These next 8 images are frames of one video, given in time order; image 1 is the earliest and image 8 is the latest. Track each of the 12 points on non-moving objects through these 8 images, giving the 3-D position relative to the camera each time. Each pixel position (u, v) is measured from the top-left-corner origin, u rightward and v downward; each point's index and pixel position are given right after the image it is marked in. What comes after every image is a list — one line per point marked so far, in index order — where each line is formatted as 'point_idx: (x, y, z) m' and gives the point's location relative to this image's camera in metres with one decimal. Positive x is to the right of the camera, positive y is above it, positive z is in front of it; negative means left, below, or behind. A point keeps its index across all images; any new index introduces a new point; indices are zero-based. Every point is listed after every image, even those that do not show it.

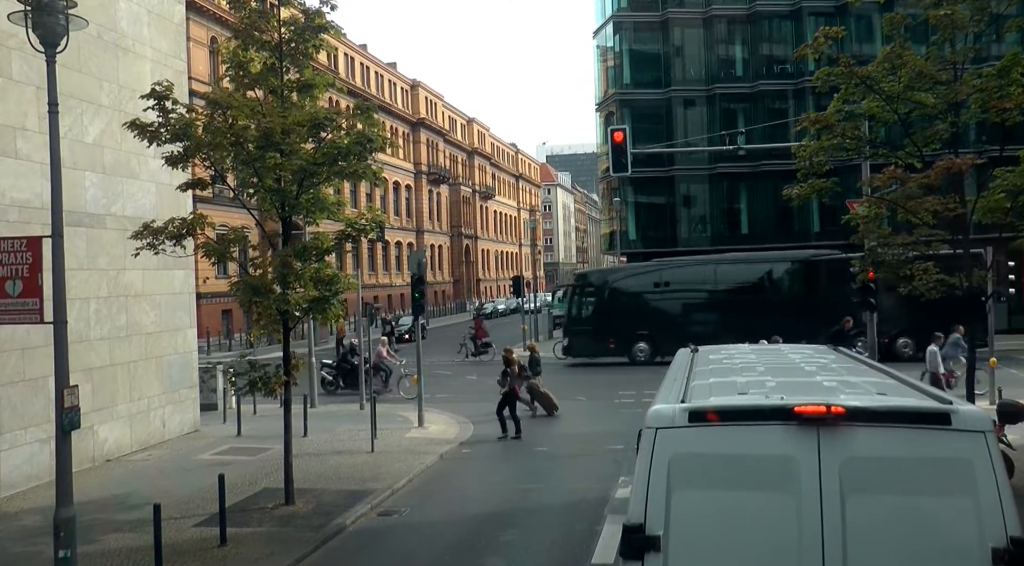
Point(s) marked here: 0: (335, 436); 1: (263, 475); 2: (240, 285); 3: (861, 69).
0: (-3.5, -3.1, +18.1) m
1: (-4.0, -3.1, +14.7) m
2: (-3.7, 0.0, +12.3) m
3: (+4.7, +2.9, +12.2) m
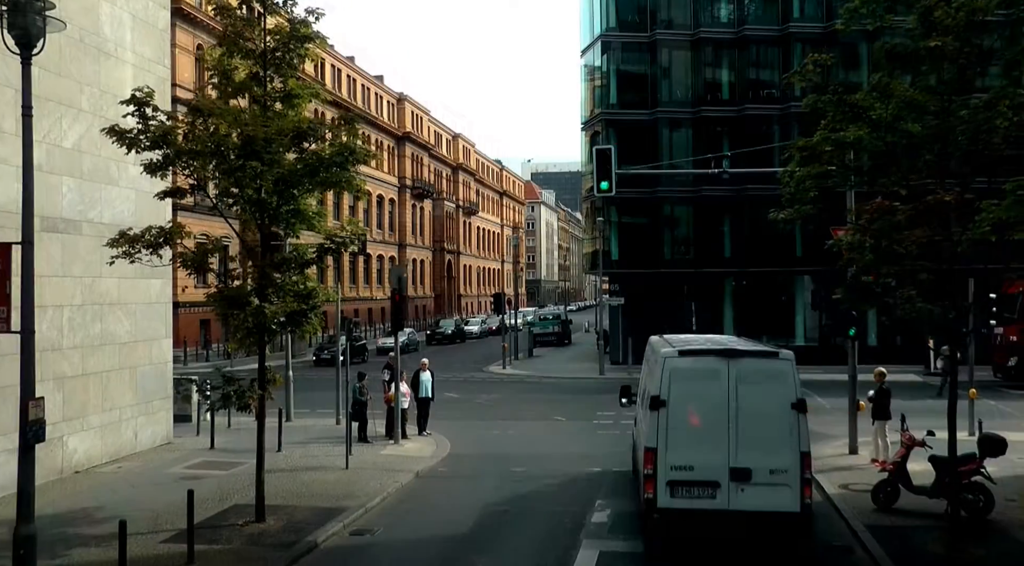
0: (-3.9, -3.3, +17.8) m
1: (-4.4, -3.3, +14.4) m
2: (-3.9, -0.2, +12.0) m
3: (+4.6, +2.5, +12.3) m
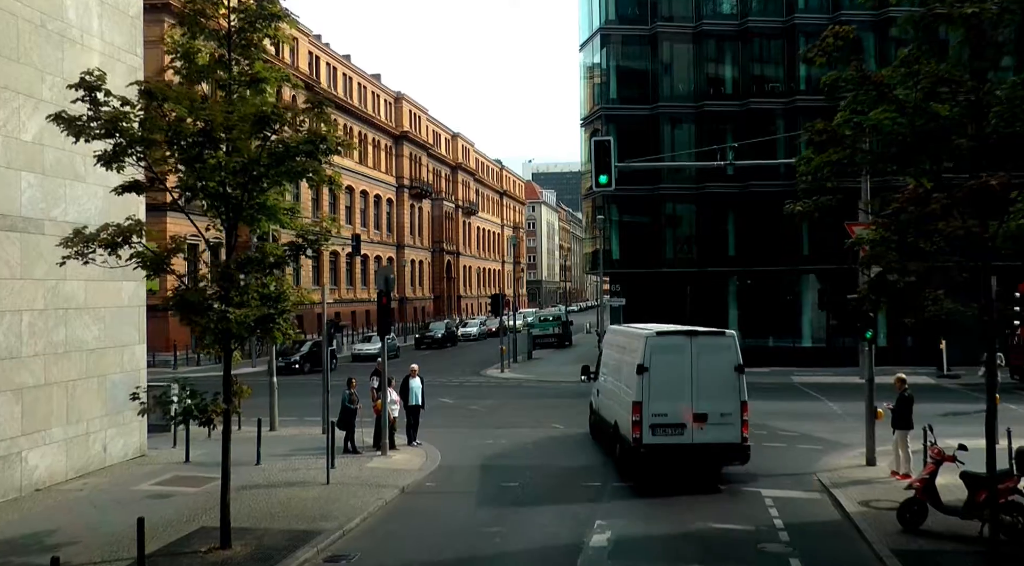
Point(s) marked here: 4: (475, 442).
0: (-4.1, -3.3, +16.7) m
1: (-4.5, -3.3, +13.3) m
2: (-4.1, -0.2, +10.9) m
3: (+4.4, +2.5, +11.1) m
4: (-0.8, -3.4, +19.6) m
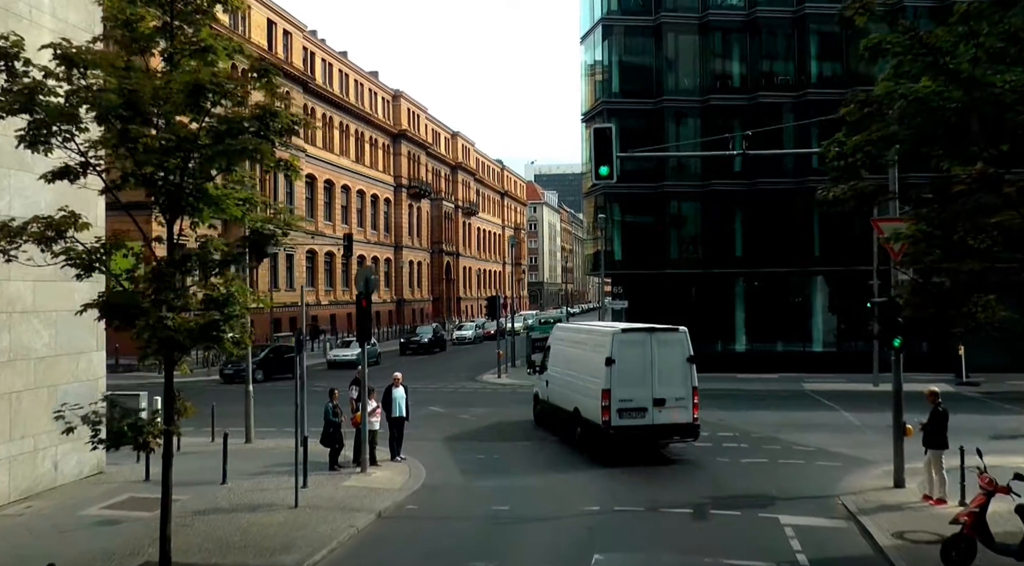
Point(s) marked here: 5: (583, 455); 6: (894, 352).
0: (-4.2, -3.4, +15.2) m
1: (-4.7, -3.3, +11.8) m
2: (-4.2, -0.2, +9.4) m
3: (+4.3, +2.5, +9.6) m
4: (-1.0, -3.4, +18.0) m
5: (+1.4, -3.4, +18.1) m
6: (+6.2, -1.1, +14.7) m
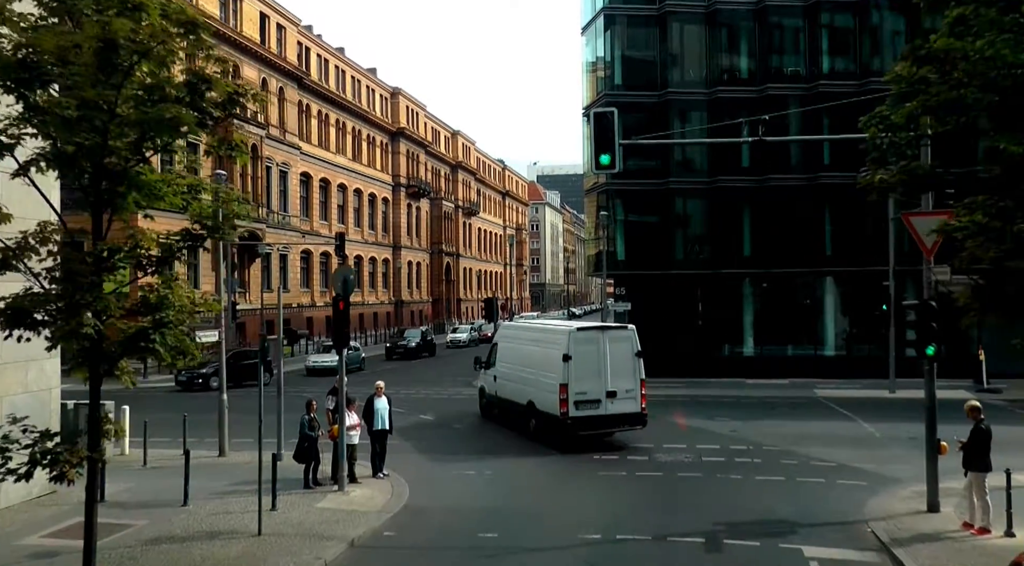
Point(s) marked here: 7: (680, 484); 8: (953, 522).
0: (-4.3, -3.4, +13.7) m
1: (-4.8, -3.3, +10.4) m
2: (-4.4, -0.2, +8.0) m
3: (+4.1, +2.5, +8.1) m
4: (-1.1, -3.5, +16.6) m
5: (+1.3, -3.4, +16.7) m
6: (+6.0, -1.1, +13.3) m
7: (+2.9, -3.4, +15.5) m
8: (+6.0, -3.2, +12.4) m
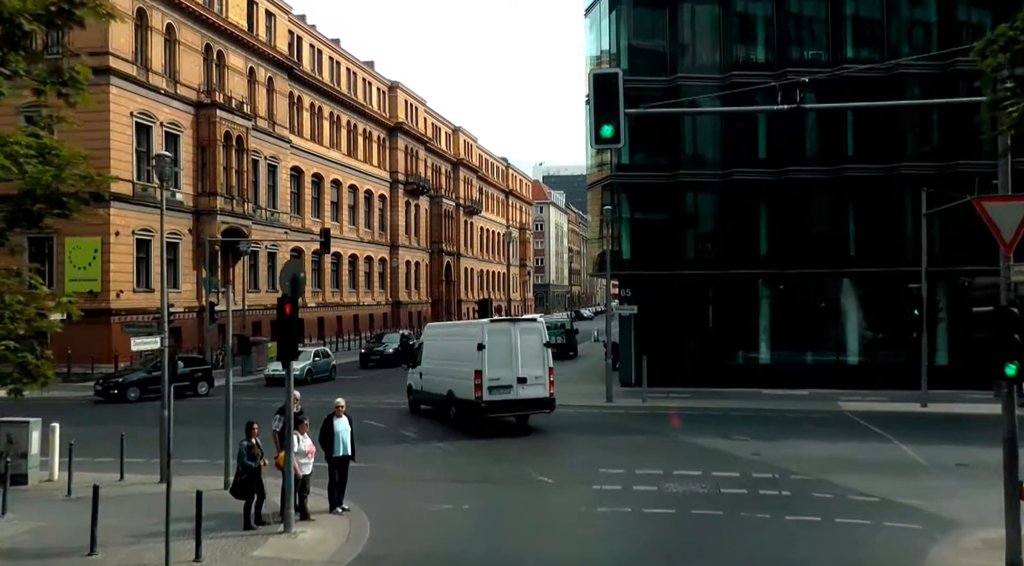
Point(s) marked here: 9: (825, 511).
0: (-4.6, -3.3, +11.2) m
1: (-5.1, -3.3, +7.9) m
2: (-4.7, -0.2, +5.5) m
3: (+3.8, +2.5, +5.6) m
4: (-1.3, -3.5, +14.1) m
5: (+1.1, -3.4, +14.1) m
6: (+5.8, -1.2, +10.7) m
7: (+2.6, -3.4, +12.9) m
8: (+5.7, -3.2, +9.8) m
9: (+4.6, -3.4, +13.5) m
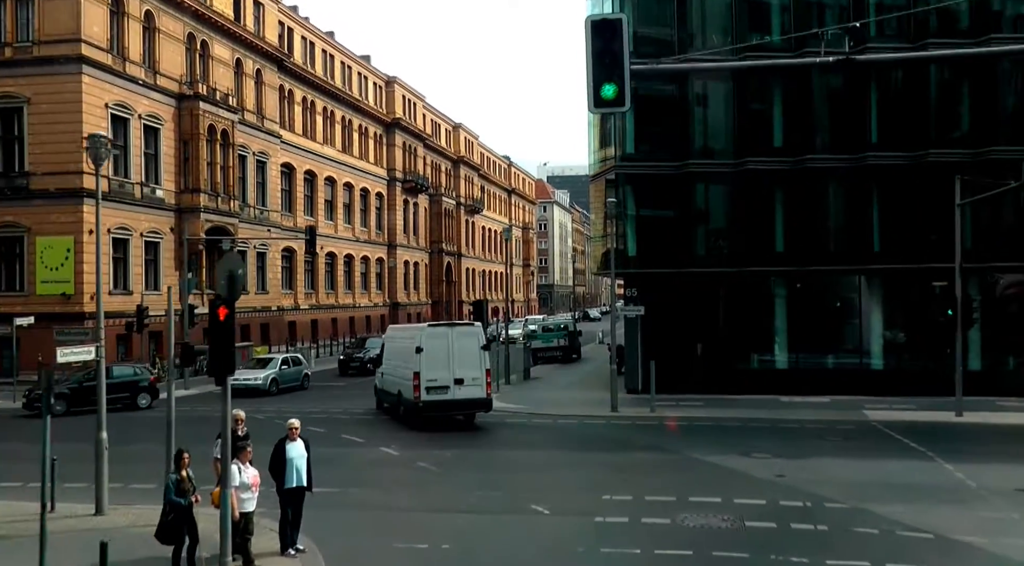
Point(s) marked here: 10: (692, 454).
0: (-4.8, -3.3, +9.1) m
1: (-5.3, -3.3, +5.7) m
2: (-4.9, -0.2, +3.3) m
3: (+3.6, +2.6, +3.4) m
4: (-1.5, -3.4, +11.9) m
5: (+0.9, -3.4, +11.9) m
6: (+5.6, -1.1, +8.5) m
7: (+2.4, -3.4, +10.7) m
8: (+5.5, -3.2, +7.6) m
9: (+4.4, -3.3, +11.3) m
10: (+3.6, -3.4, +18.0) m
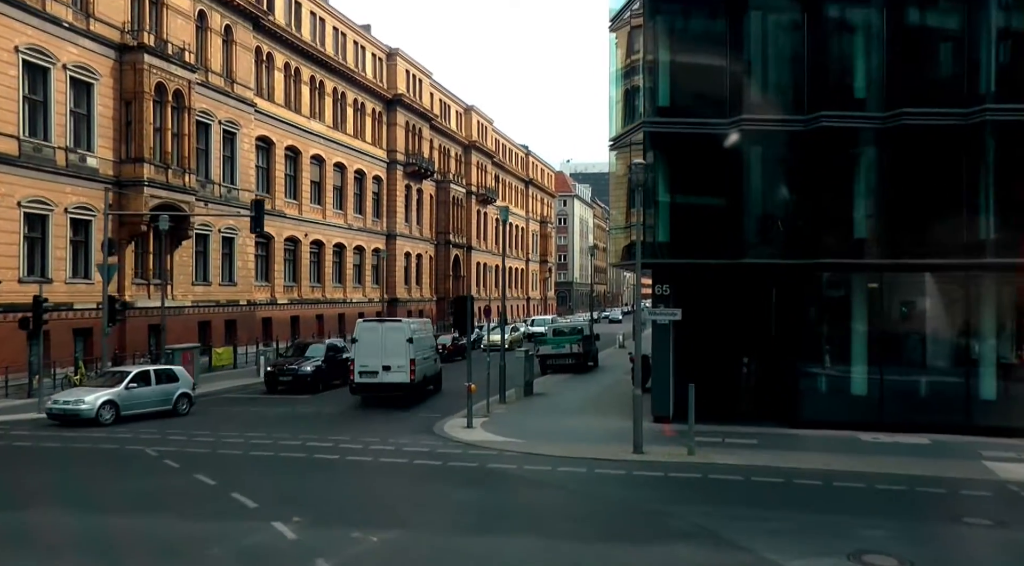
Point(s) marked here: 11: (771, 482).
0: (-5.5, -3.1, +2.4) m
1: (-6.1, -3.1, -0.9) m
2: (-5.6, 0.0, -3.4) m
3: (+2.9, +2.6, -3.5) m
4: (-2.1, -3.3, +5.1) m
5: (+0.3, -3.3, +5.1) m
6: (+4.9, -1.1, +1.5) m
7: (+1.8, -3.3, +3.8) m
8: (+4.8, -3.1, +0.6) m
9: (+3.8, -3.2, +4.4) m
10: (+3.1, -3.3, +11.1) m
11: (+4.6, -3.4, +15.6) m
